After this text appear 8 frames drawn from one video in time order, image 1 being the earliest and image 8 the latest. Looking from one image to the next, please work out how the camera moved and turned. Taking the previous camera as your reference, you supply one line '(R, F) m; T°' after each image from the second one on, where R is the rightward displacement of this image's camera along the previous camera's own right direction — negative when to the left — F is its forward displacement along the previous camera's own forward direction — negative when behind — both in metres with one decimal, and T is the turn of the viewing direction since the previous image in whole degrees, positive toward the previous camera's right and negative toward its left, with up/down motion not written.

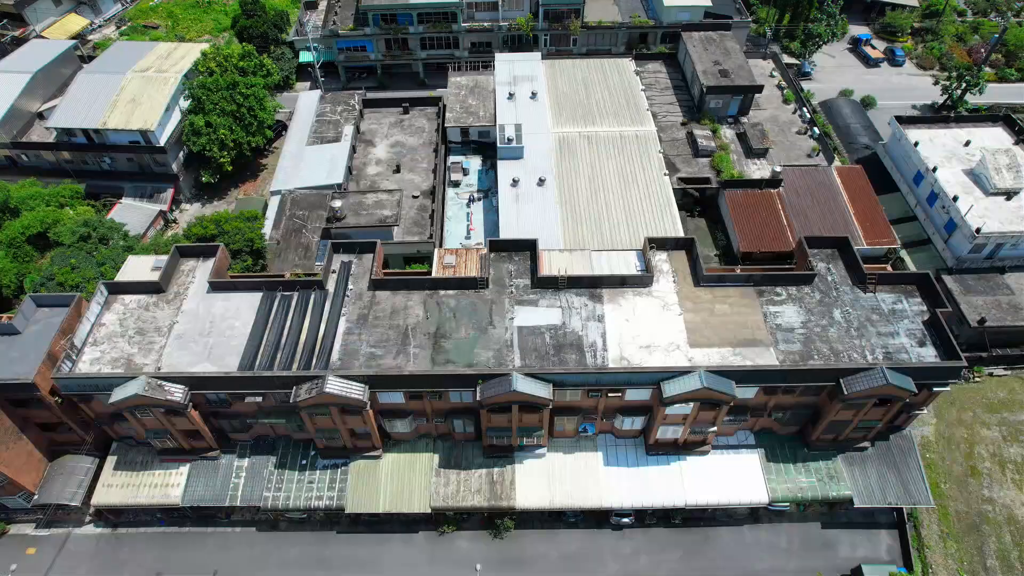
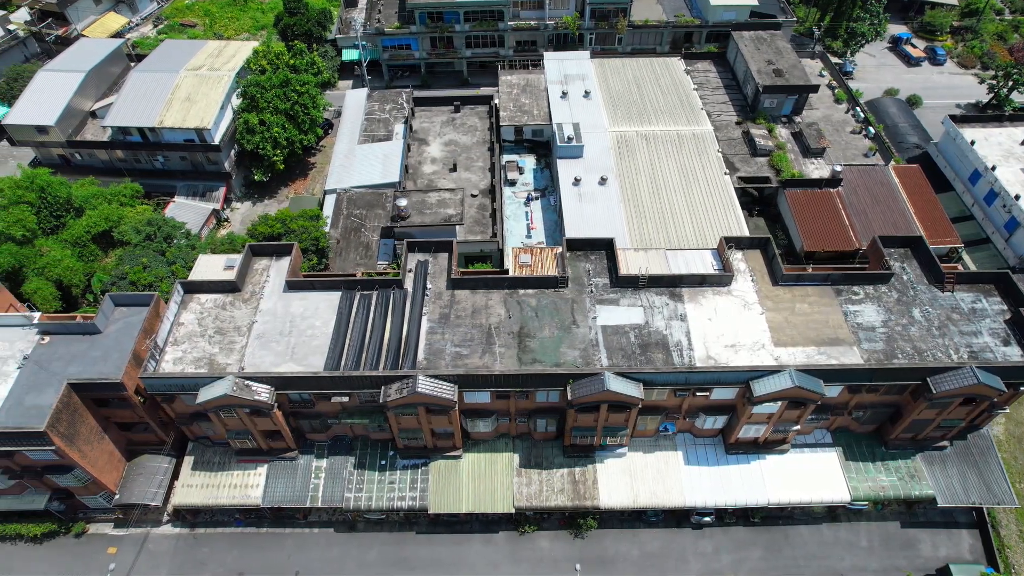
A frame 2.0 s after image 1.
(-3.5, +0.1) m; 0°
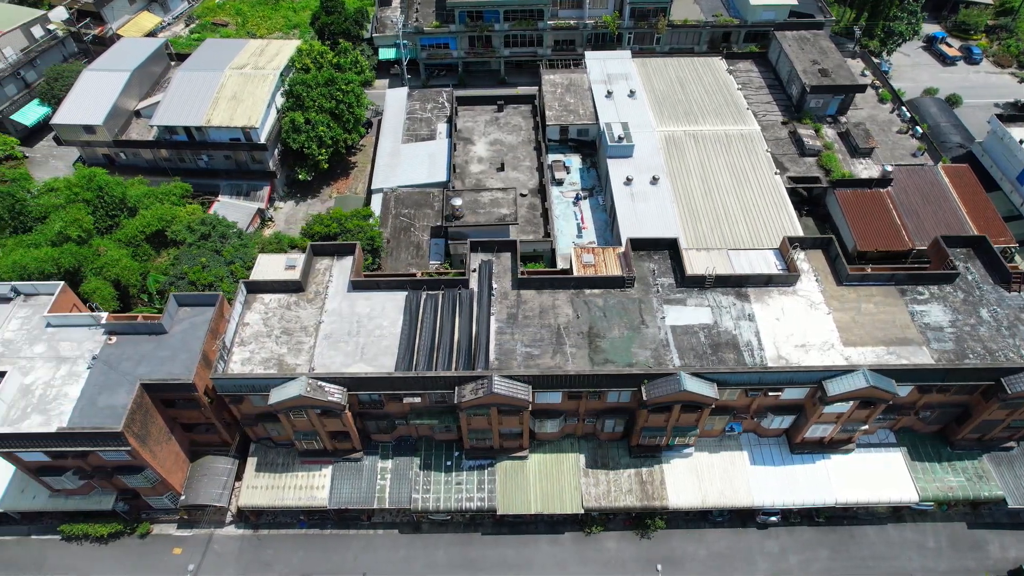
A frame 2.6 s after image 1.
(-2.8, +0.1) m; 0°
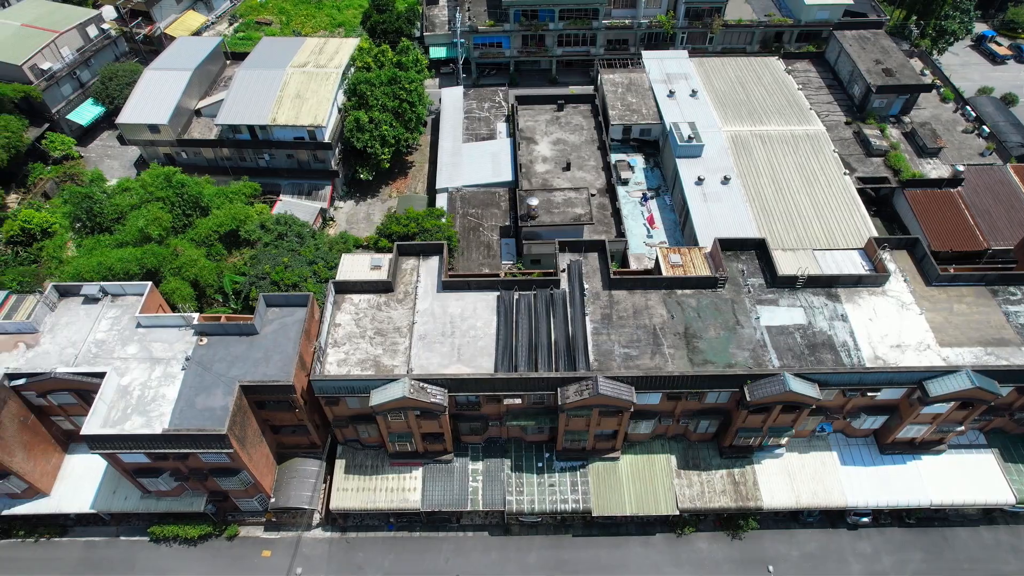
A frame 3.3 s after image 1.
(-3.8, +0.2) m; 0°
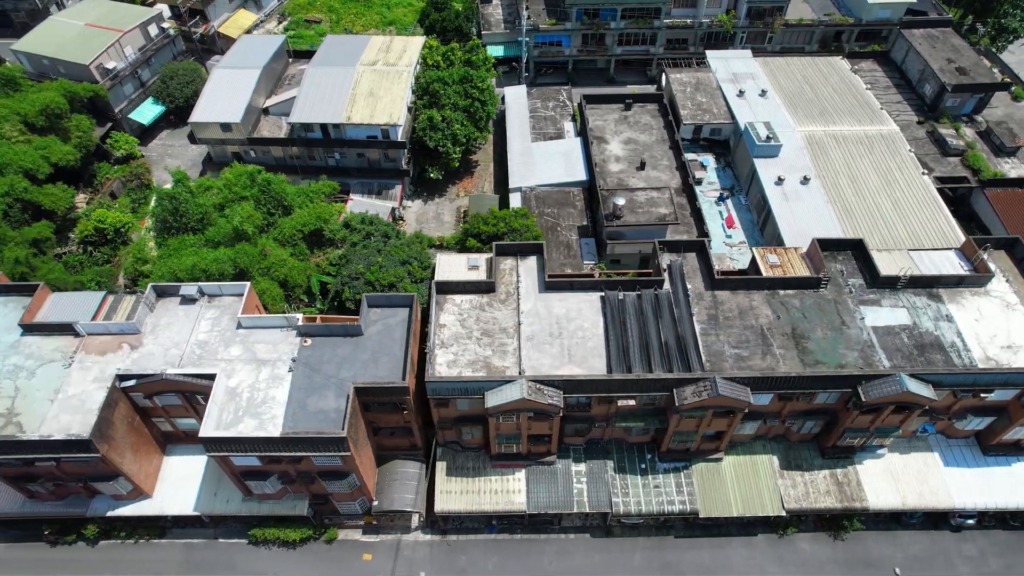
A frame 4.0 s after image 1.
(-4.2, +0.3) m; 0°
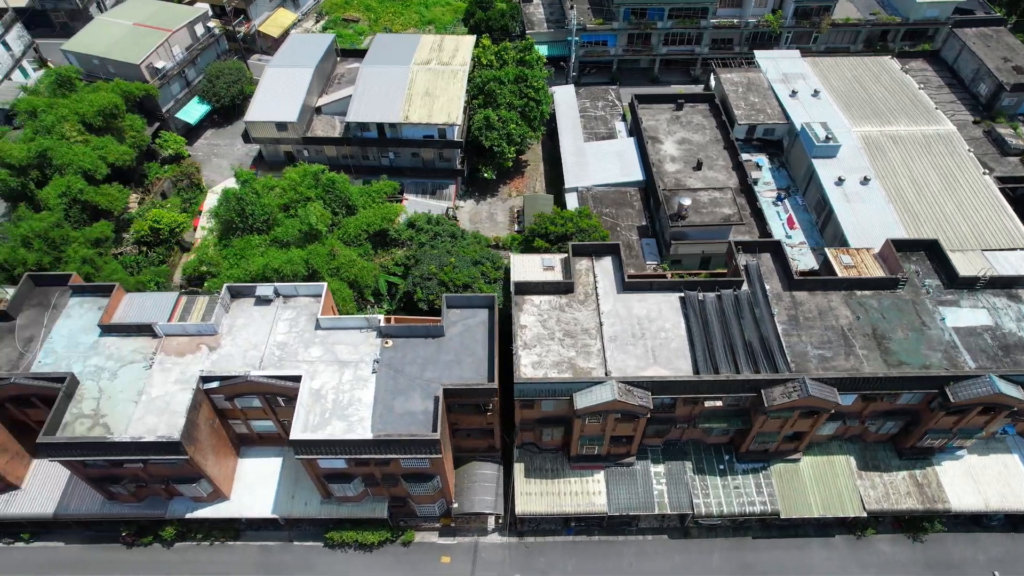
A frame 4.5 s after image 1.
(-3.2, +0.2) m; 0°
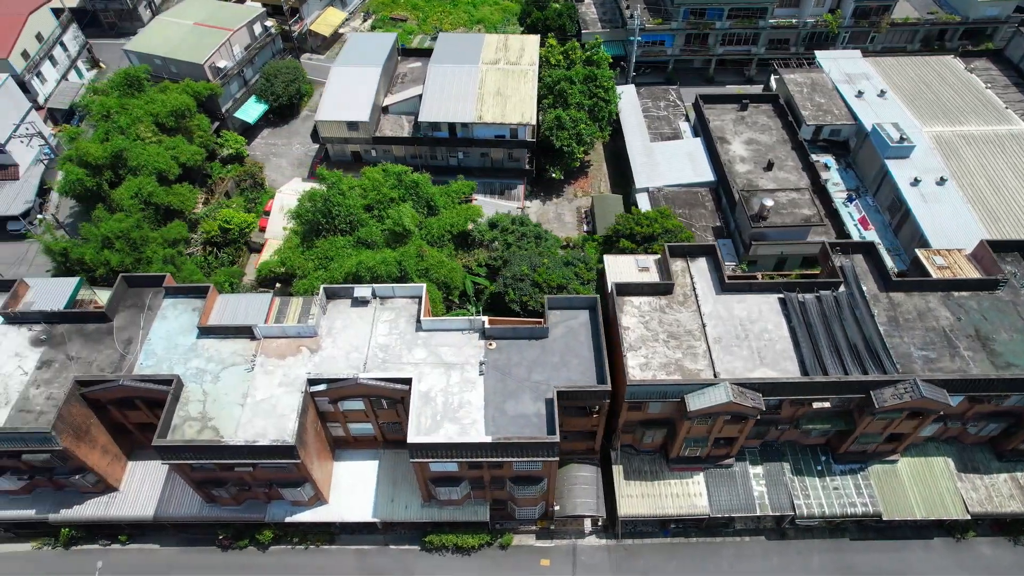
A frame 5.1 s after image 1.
(-4.0, +0.2) m; 0°
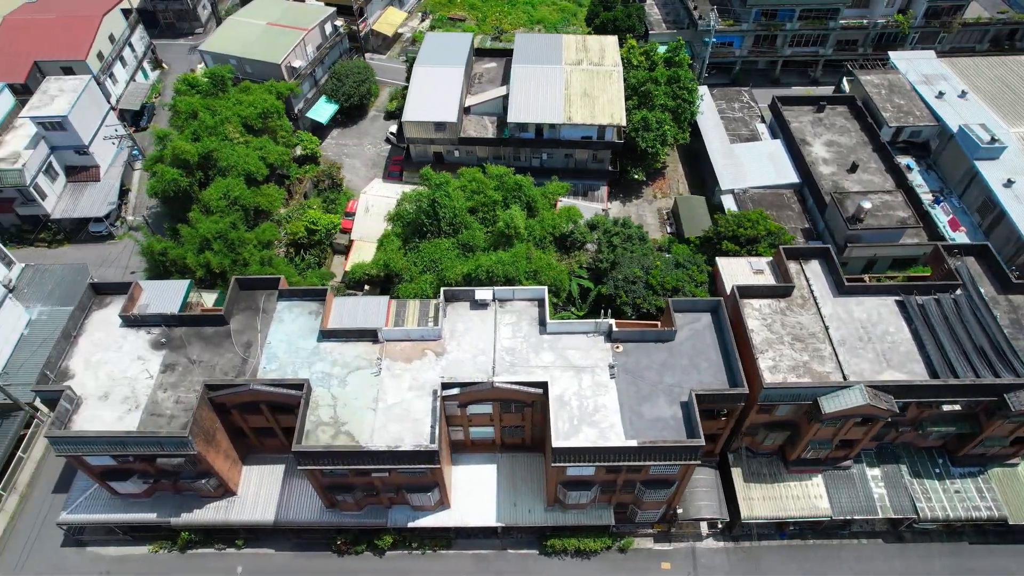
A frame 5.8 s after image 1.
(-4.9, +0.2) m; 0°
